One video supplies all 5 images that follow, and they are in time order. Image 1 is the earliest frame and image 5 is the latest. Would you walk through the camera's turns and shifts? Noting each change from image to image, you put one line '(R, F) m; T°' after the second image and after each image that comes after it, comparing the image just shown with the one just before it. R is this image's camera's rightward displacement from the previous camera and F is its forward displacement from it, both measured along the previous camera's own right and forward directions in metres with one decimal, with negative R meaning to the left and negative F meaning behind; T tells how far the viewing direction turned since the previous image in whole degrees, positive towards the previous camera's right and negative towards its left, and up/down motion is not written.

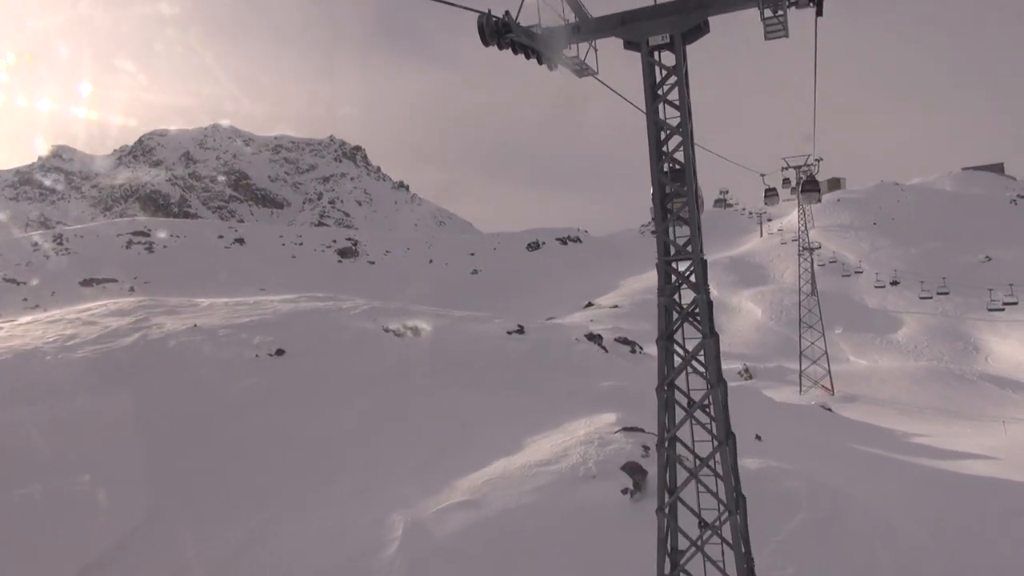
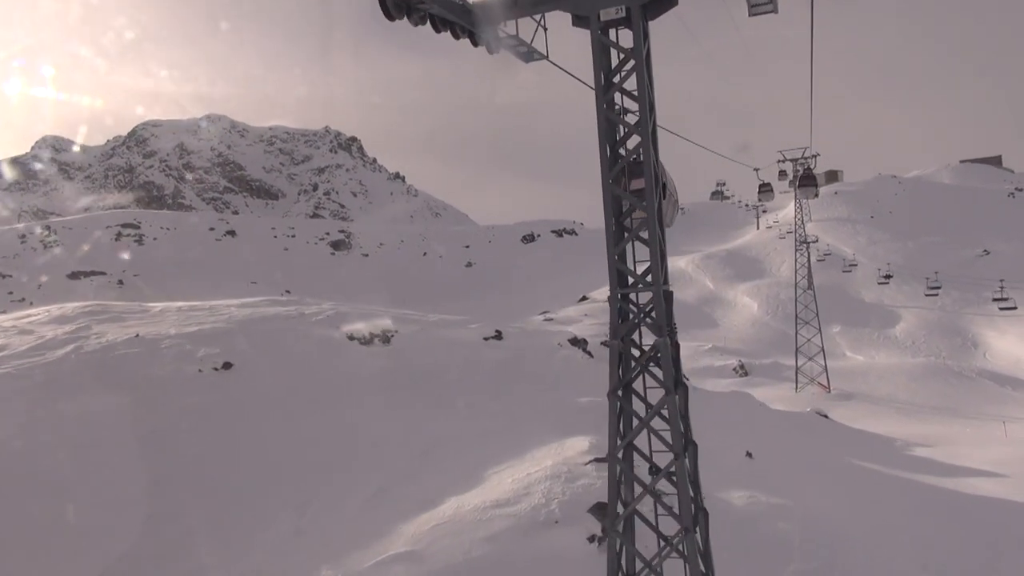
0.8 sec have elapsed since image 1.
(+0.4, +0.8) m; 0°
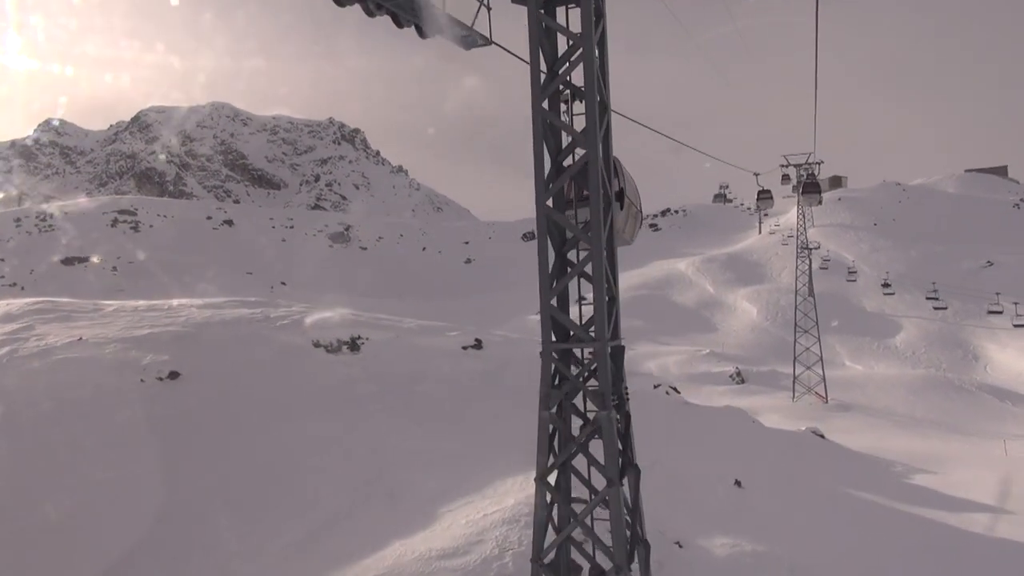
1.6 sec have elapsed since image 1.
(+0.4, +0.7) m; 0°
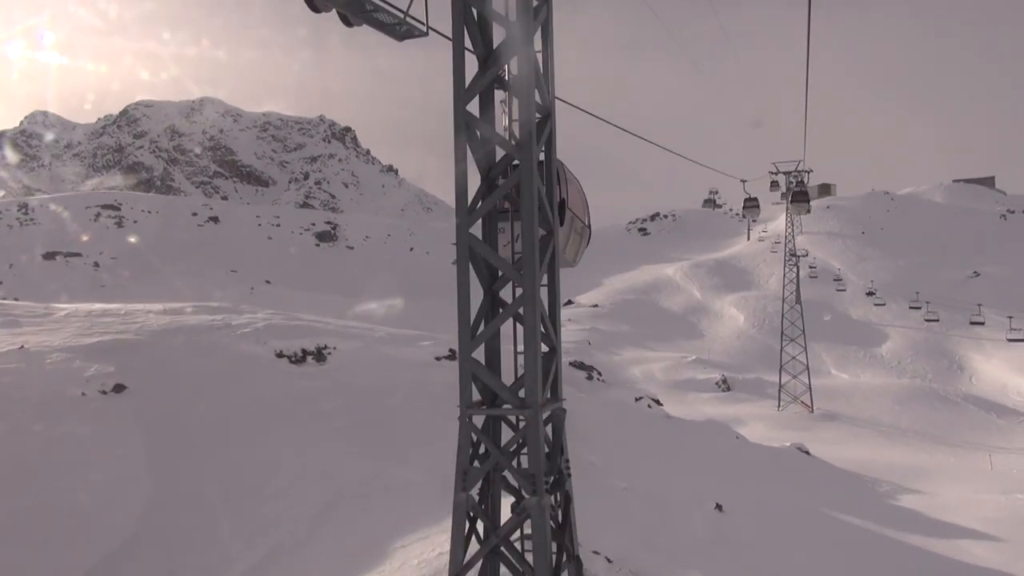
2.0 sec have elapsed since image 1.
(+0.2, +0.5) m; +1°
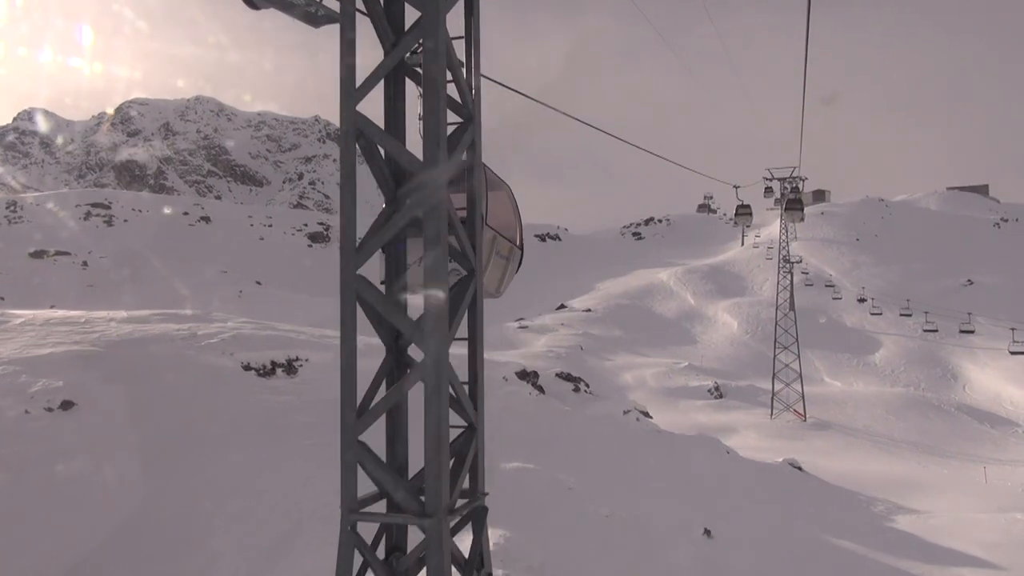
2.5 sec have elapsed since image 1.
(+0.2, +0.5) m; +1°
